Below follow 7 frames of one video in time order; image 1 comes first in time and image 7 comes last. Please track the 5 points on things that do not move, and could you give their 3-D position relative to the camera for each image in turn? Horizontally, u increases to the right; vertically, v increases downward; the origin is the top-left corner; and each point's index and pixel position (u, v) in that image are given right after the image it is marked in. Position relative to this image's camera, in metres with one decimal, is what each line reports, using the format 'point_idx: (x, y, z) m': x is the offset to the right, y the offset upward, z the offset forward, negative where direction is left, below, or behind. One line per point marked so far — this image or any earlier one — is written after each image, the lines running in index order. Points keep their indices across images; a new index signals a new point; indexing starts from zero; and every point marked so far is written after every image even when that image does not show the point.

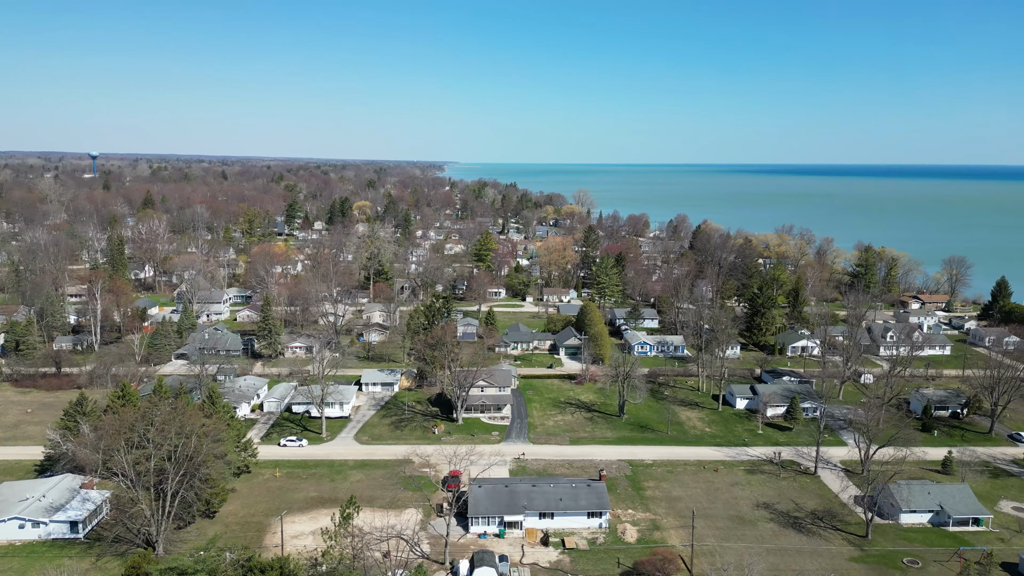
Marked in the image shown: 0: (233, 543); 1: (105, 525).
0: (-8.3, -7.6, +18.4) m
1: (-12.0, -7.3, +18.8) m
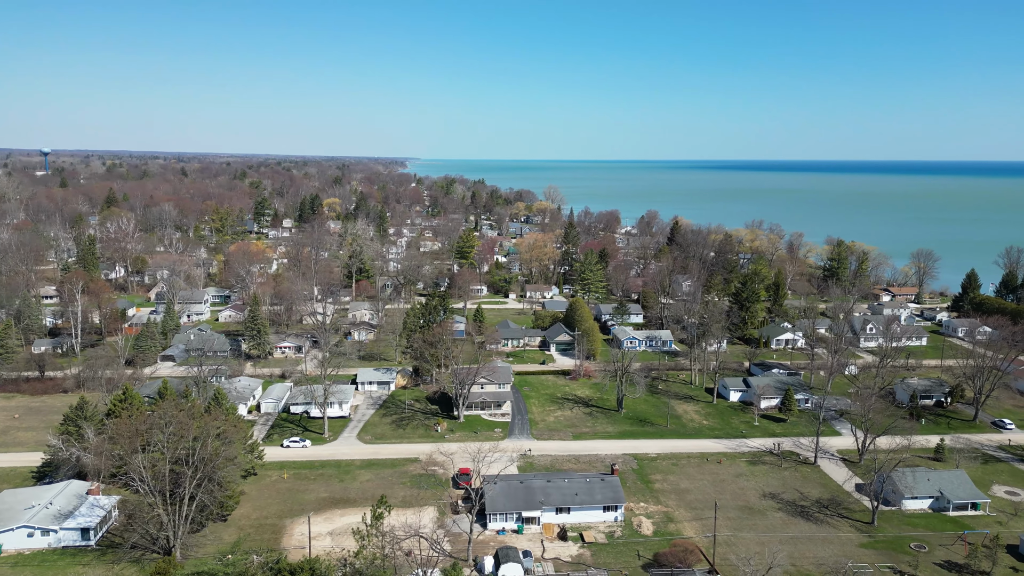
0: (-7.7, -7.6, +18.0) m
1: (-11.4, -7.3, +18.4) m
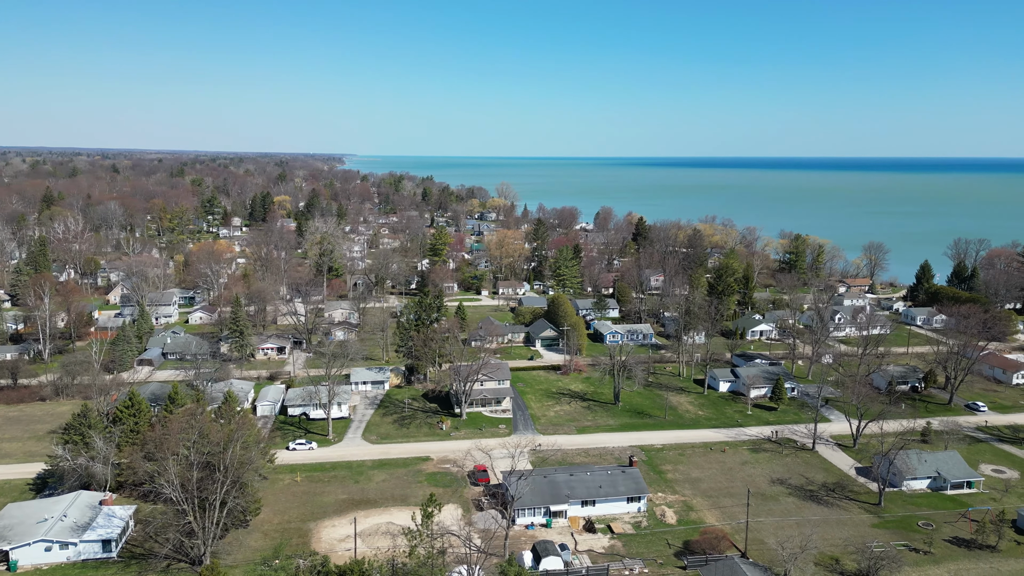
0: (-6.6, -7.5, +17.6) m
1: (-10.4, -7.3, +17.7) m
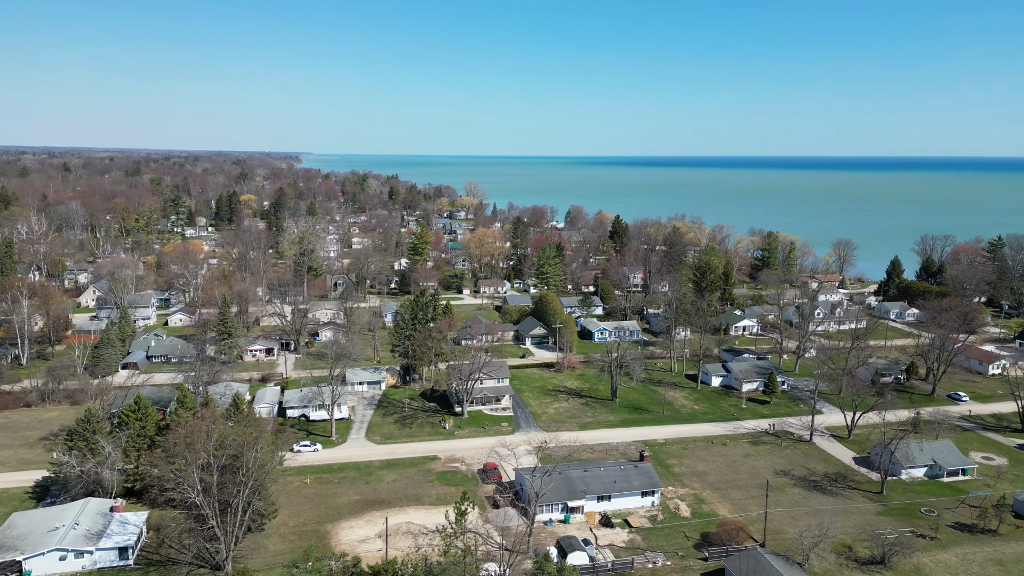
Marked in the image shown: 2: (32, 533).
0: (-6.0, -7.5, +17.3) m
1: (-9.7, -7.3, +17.2) m
2: (-12.8, -6.5, +16.3) m
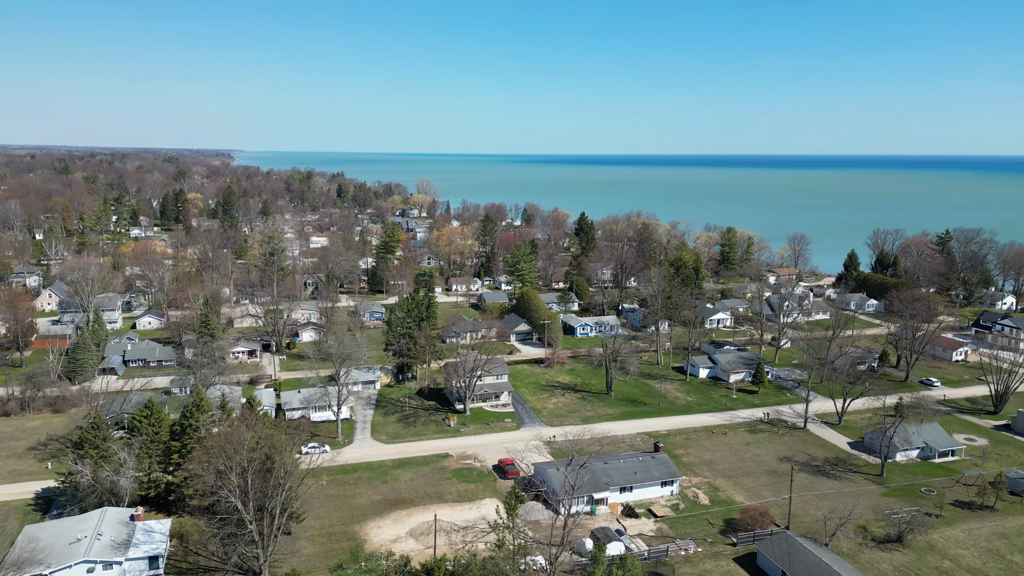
0: (-4.9, -7.4, +17.0) m
1: (-8.6, -7.3, +16.7) m
2: (-11.7, -6.5, +15.6) m
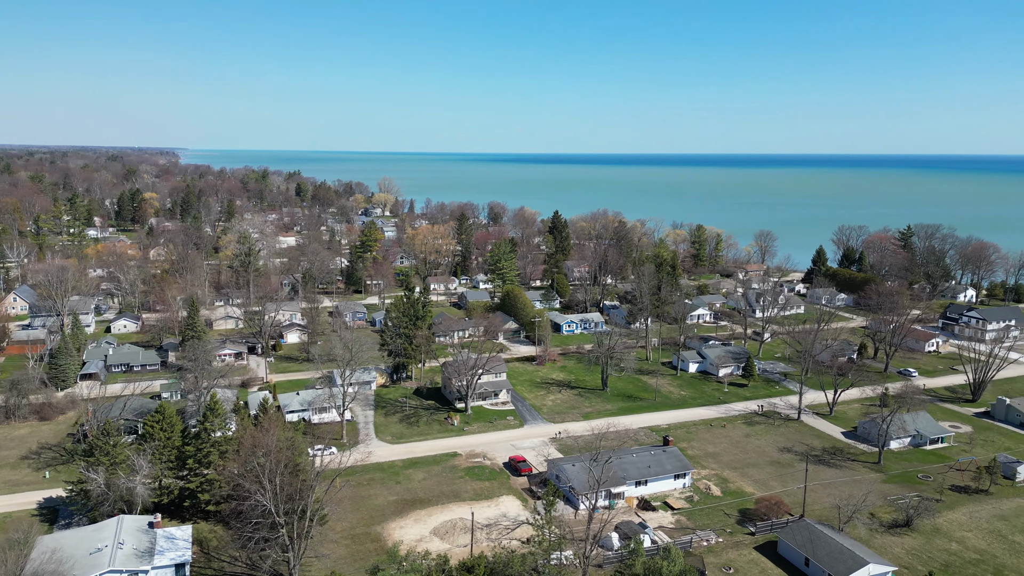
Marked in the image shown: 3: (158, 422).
0: (-4.1, -7.4, +16.9) m
1: (-7.8, -7.3, +16.4) m
2: (-10.8, -6.6, +15.1) m
3: (-11.0, -4.1, +19.0) m
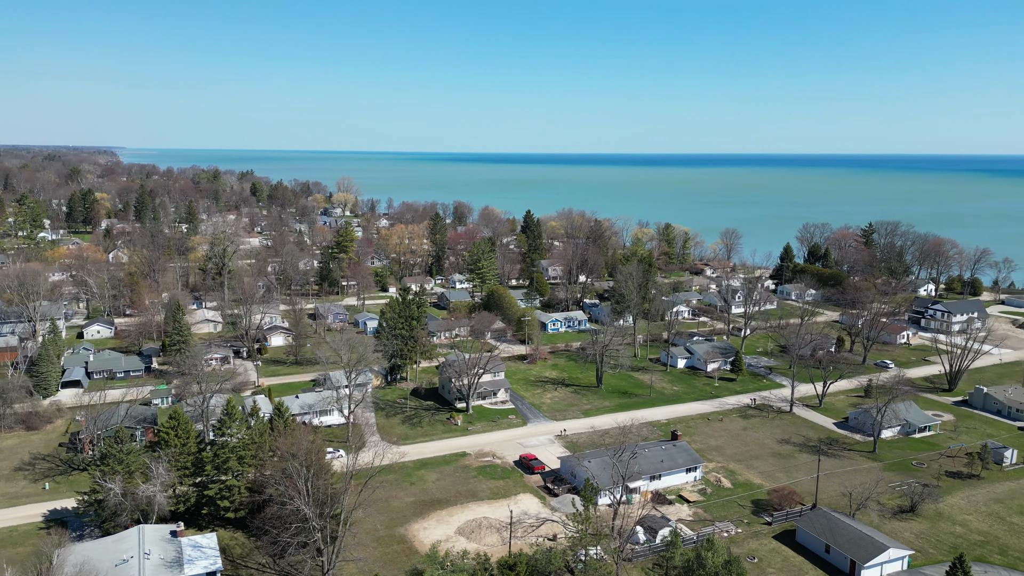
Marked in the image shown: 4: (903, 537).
0: (-3.3, -7.4, +16.8) m
1: (-6.9, -7.4, +16.1) m
2: (-9.8, -6.7, +14.7) m
3: (-10.3, -4.3, +18.5) m
4: (+11.8, -7.6, +18.6) m
